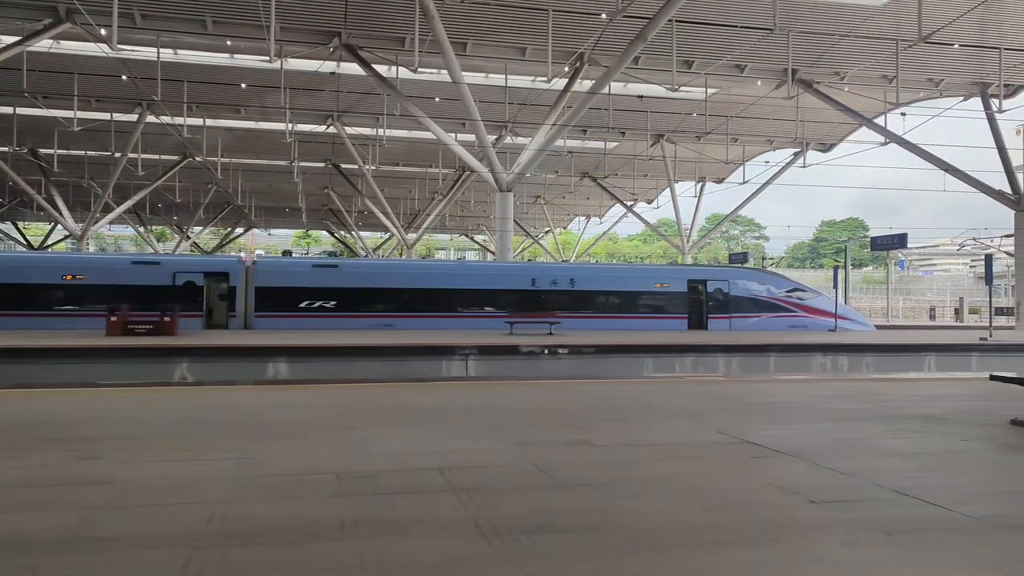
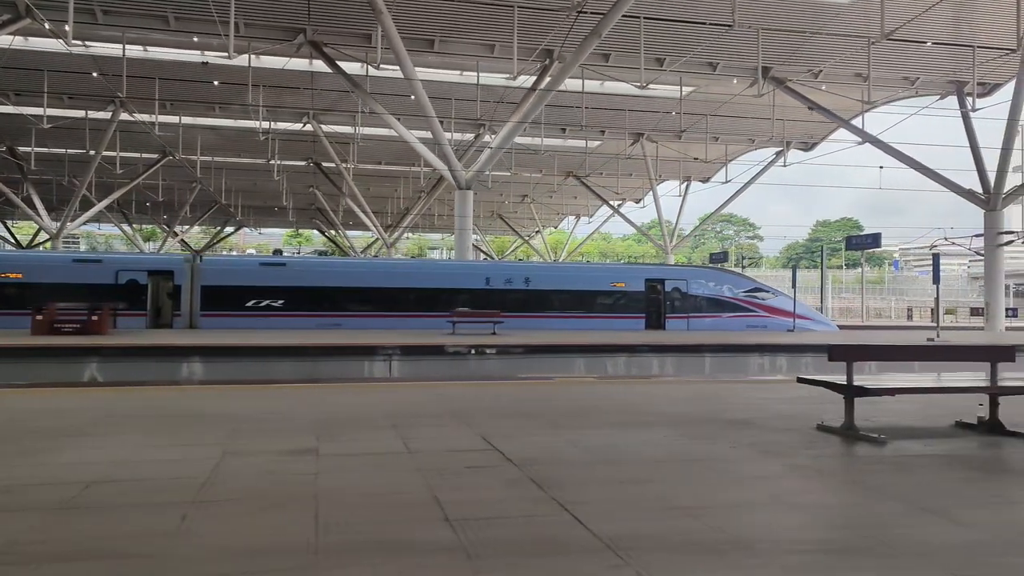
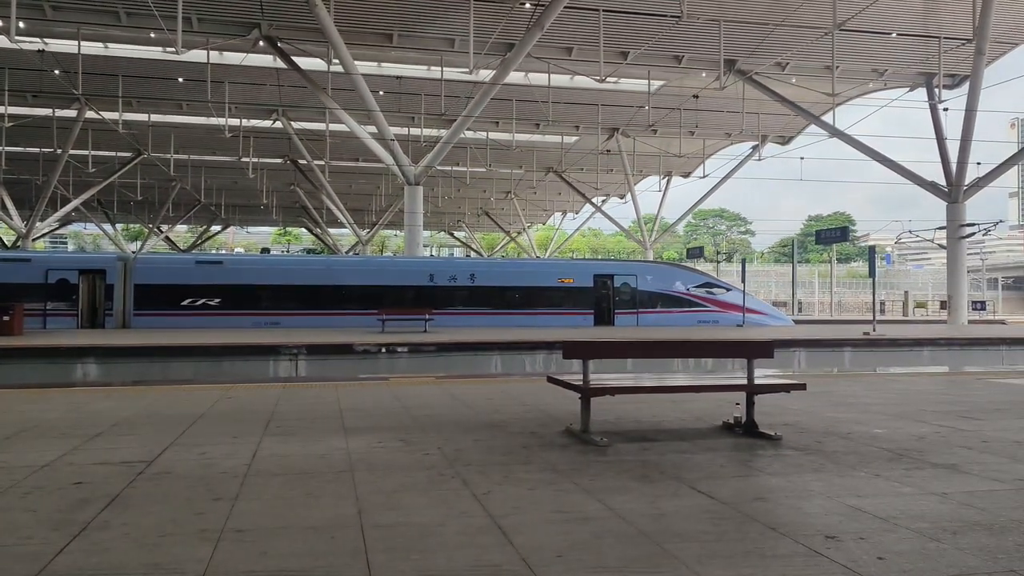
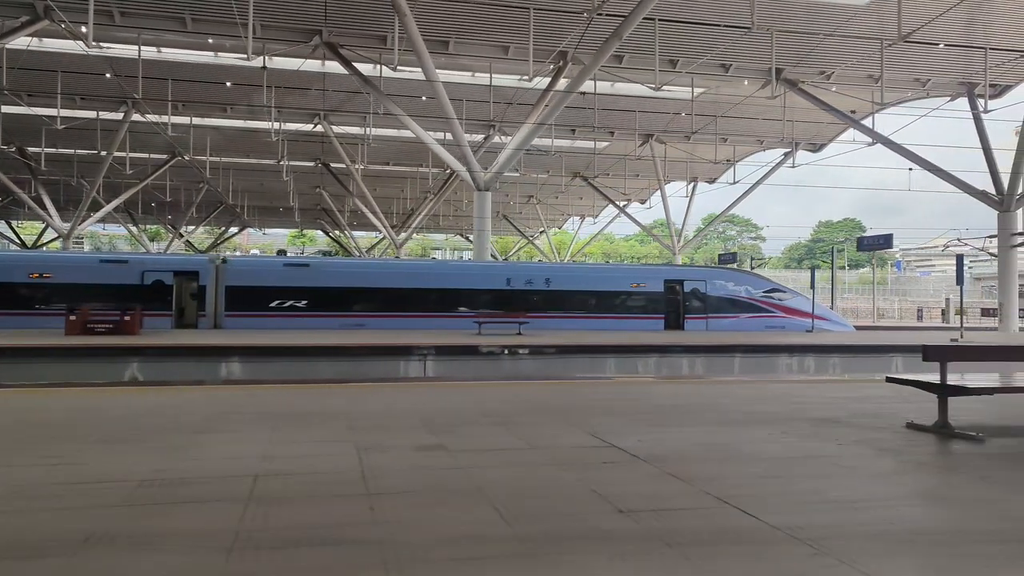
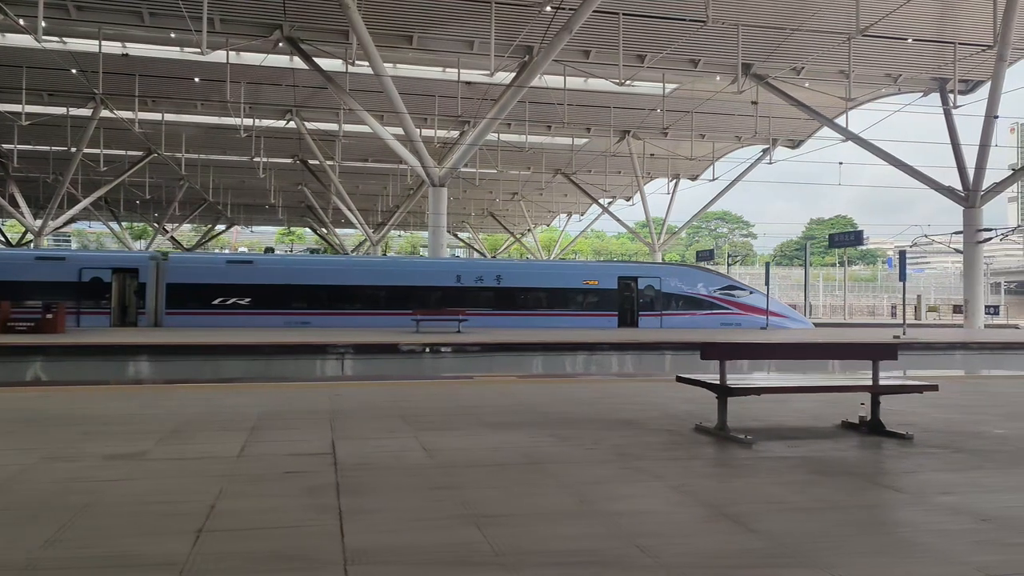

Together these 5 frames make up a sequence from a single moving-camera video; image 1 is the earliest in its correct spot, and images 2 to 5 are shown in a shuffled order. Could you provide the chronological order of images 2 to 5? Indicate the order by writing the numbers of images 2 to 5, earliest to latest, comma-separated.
4, 2, 5, 3
